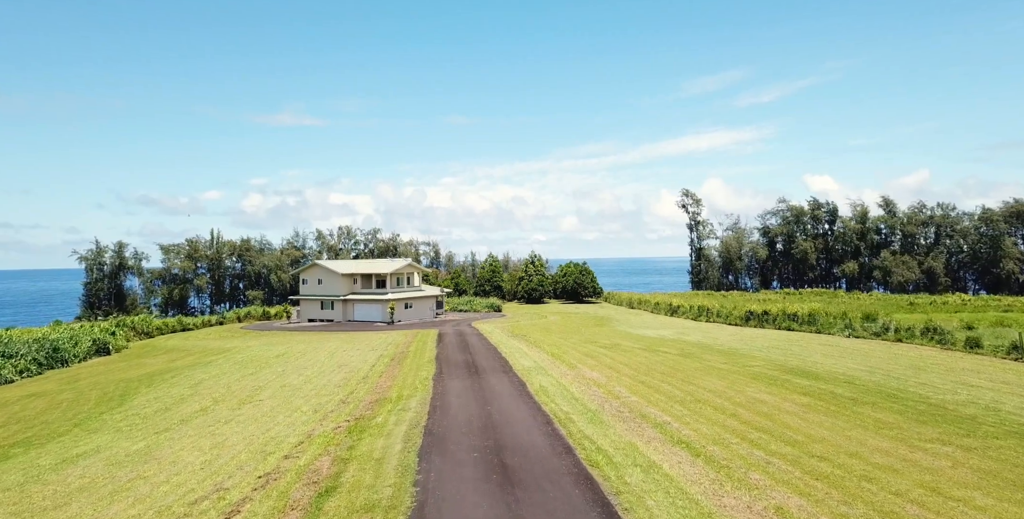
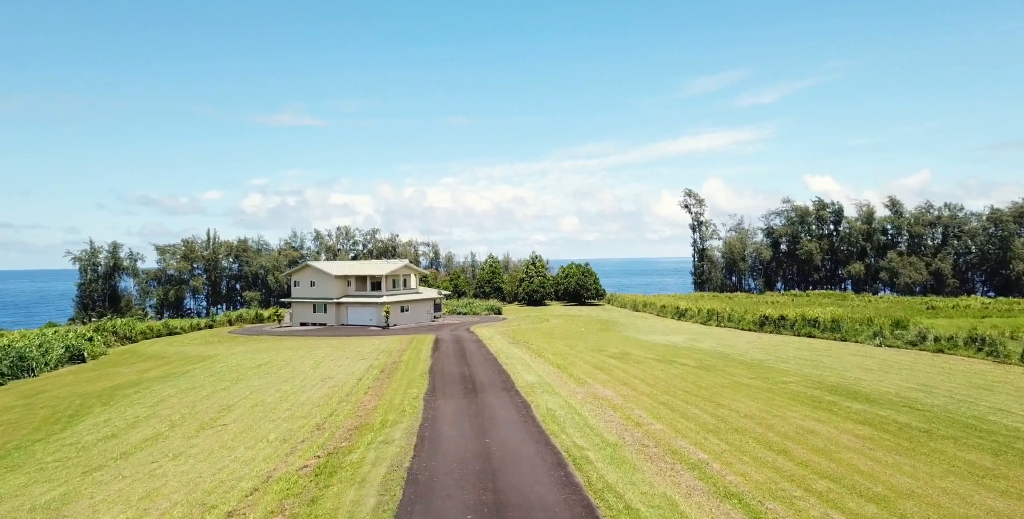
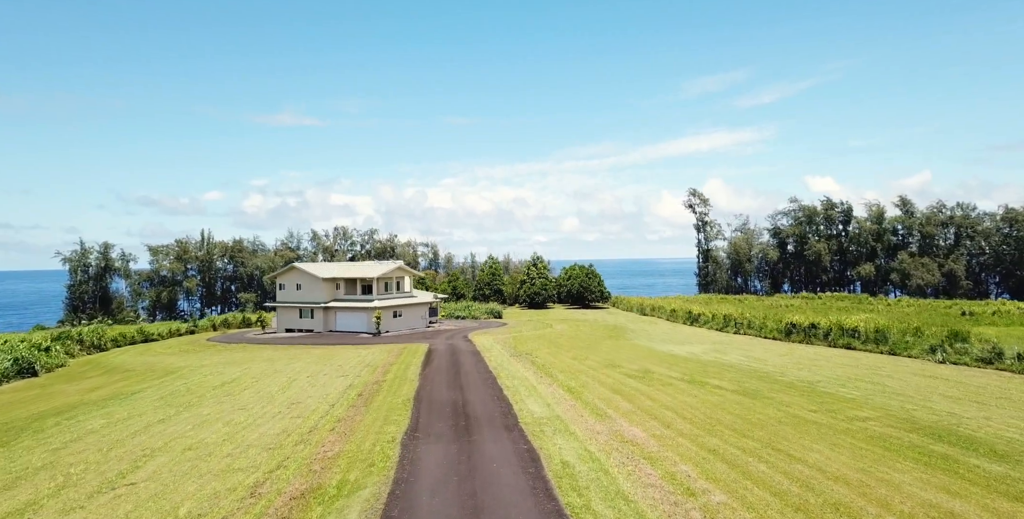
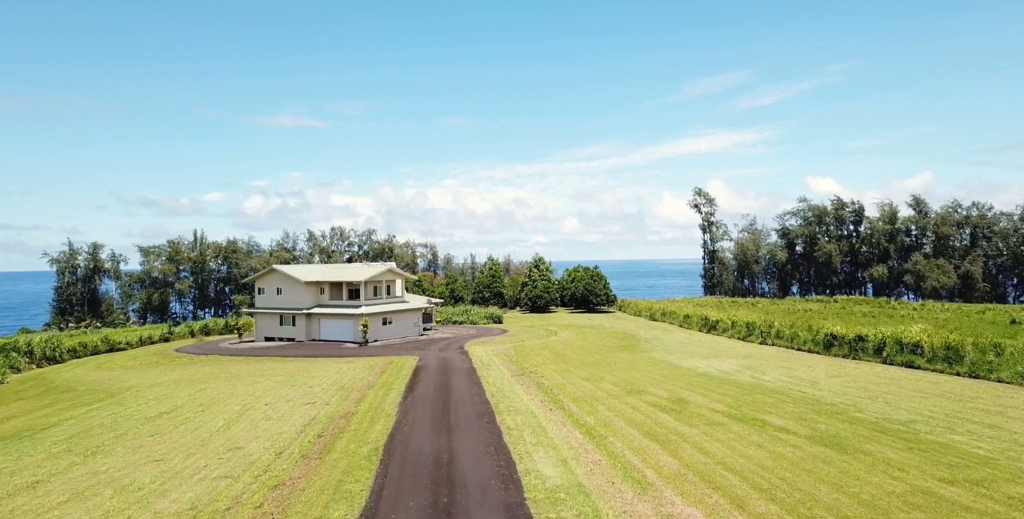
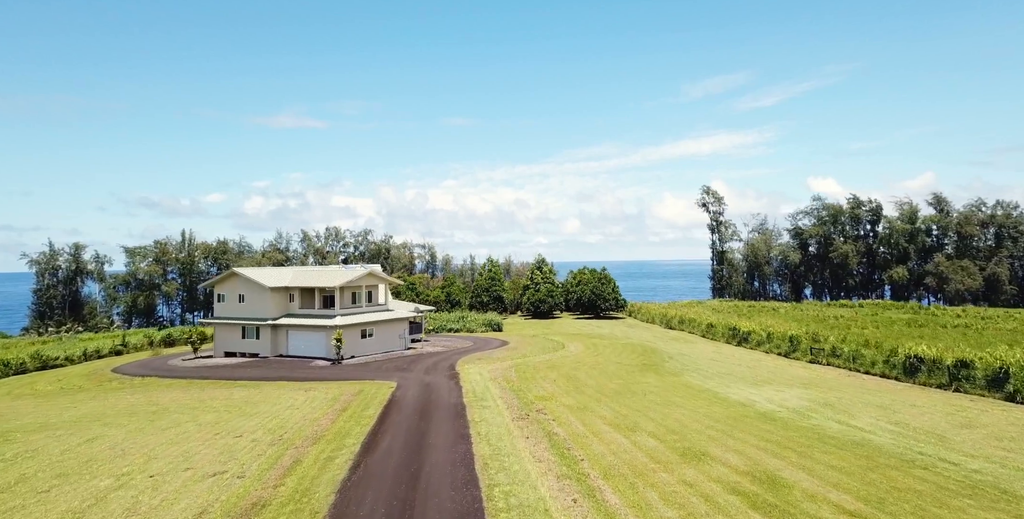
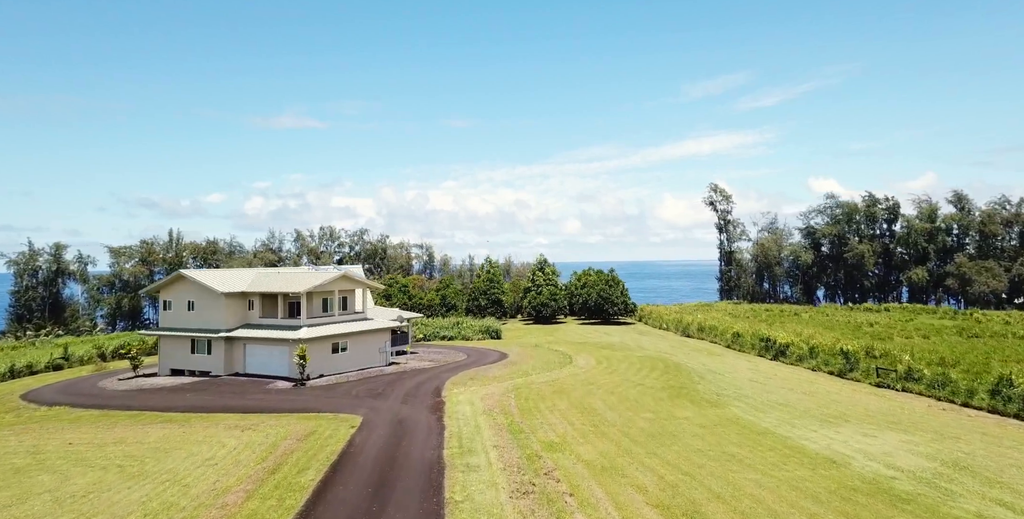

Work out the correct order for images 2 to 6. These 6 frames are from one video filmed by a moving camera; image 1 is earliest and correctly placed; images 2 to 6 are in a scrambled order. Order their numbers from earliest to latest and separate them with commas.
2, 3, 4, 5, 6
